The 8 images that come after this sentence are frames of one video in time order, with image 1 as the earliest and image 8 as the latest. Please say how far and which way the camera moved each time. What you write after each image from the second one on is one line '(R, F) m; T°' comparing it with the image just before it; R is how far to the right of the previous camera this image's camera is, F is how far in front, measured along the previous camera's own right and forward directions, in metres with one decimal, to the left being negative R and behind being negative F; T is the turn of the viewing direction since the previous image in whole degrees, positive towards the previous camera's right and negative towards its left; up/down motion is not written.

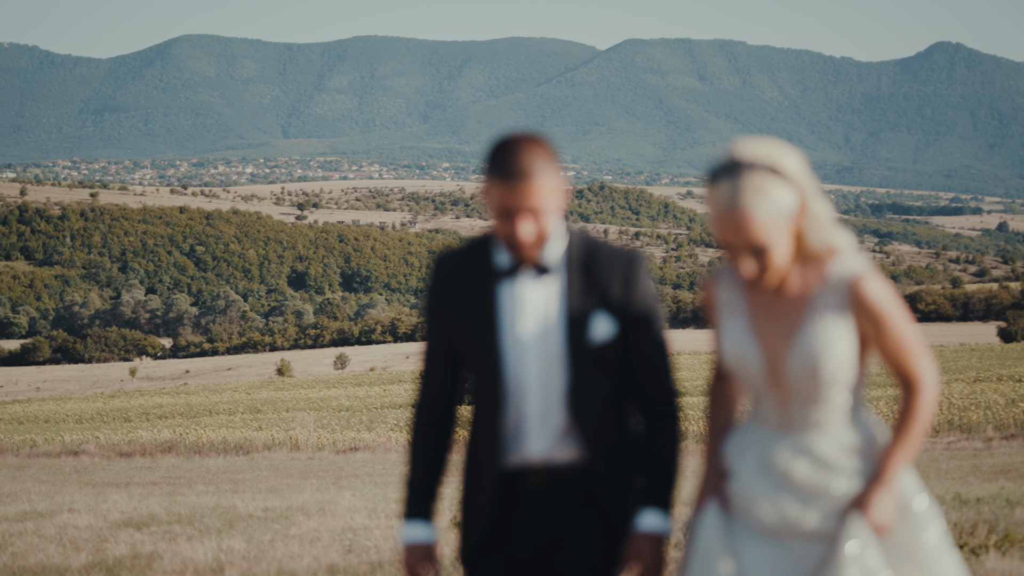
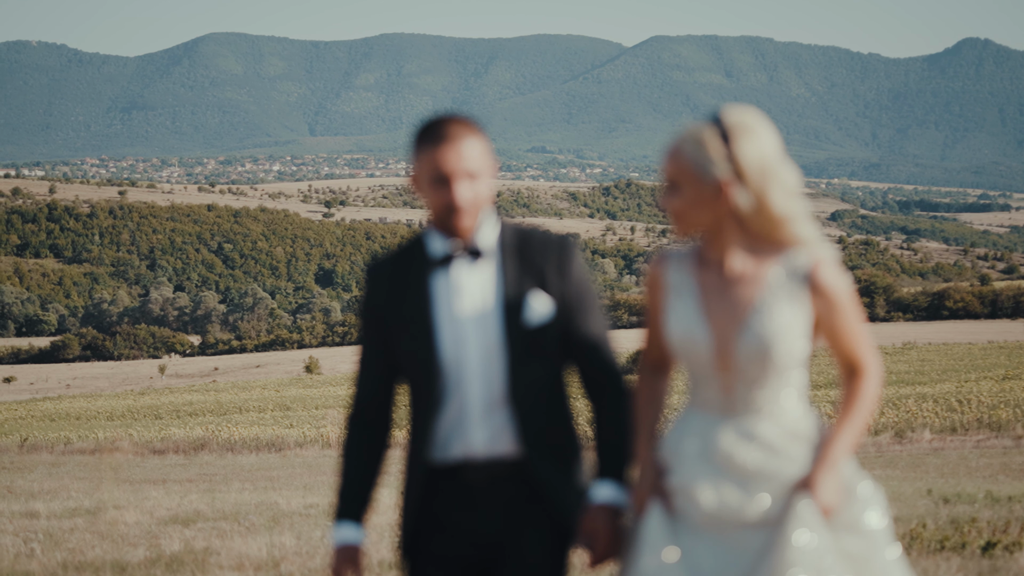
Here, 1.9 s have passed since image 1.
(-0.6, 0.0) m; -1°
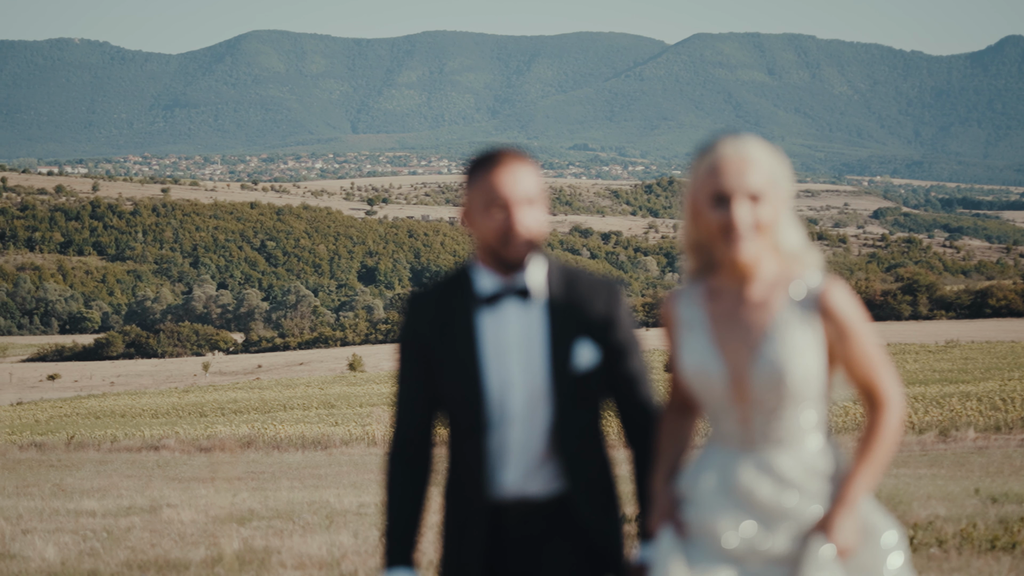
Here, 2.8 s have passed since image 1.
(-1.3, 0.0) m; 0°
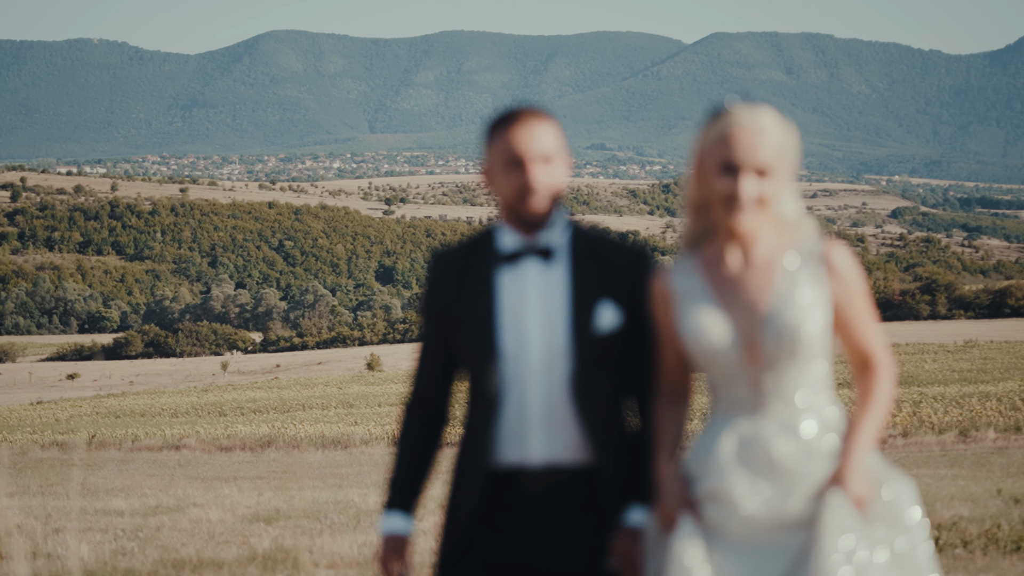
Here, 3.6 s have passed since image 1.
(-0.4, 0.0) m; 0°
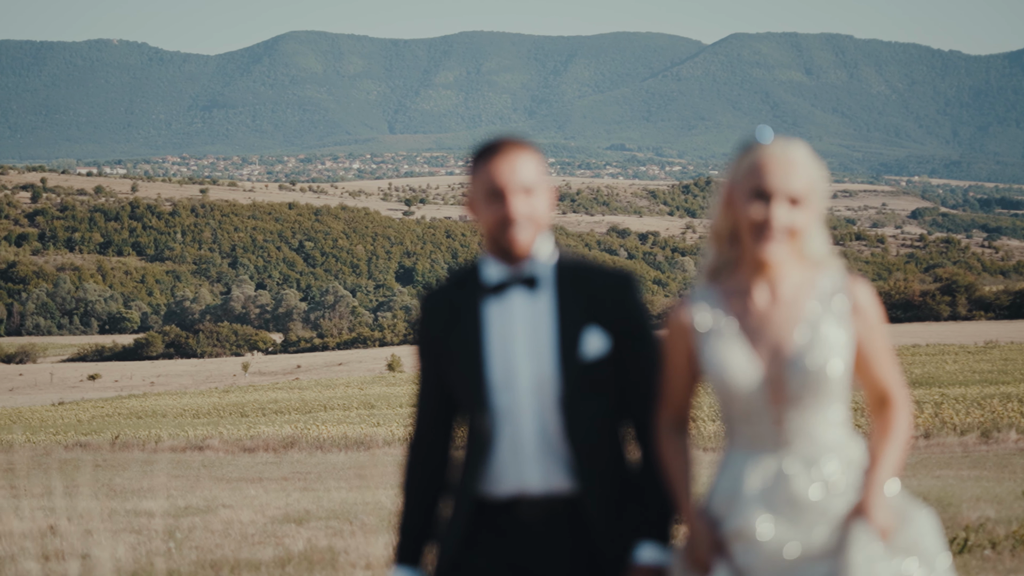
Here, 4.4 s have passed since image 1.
(-0.6, 0.0) m; 0°
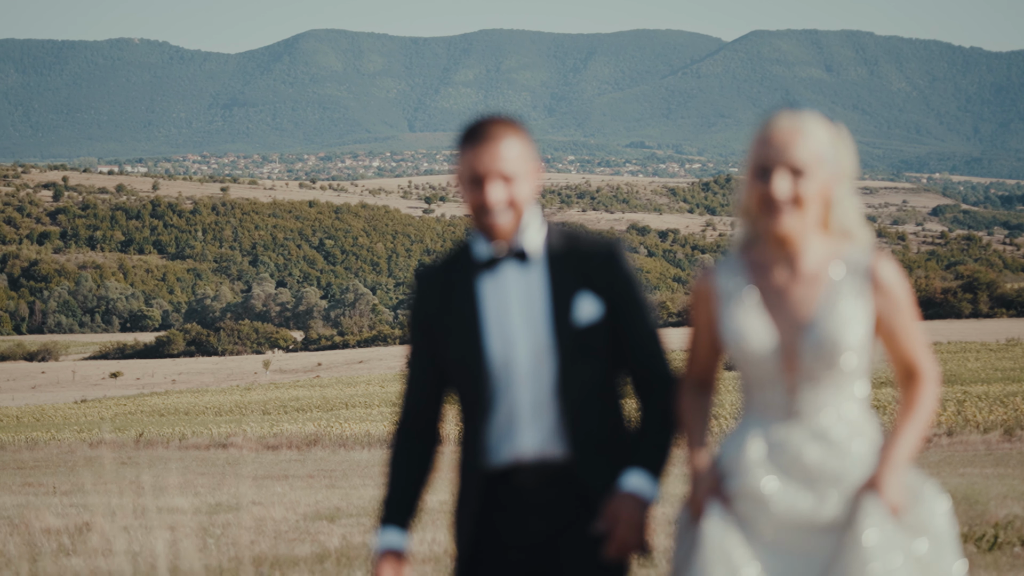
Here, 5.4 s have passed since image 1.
(-0.4, 0.0) m; 0°
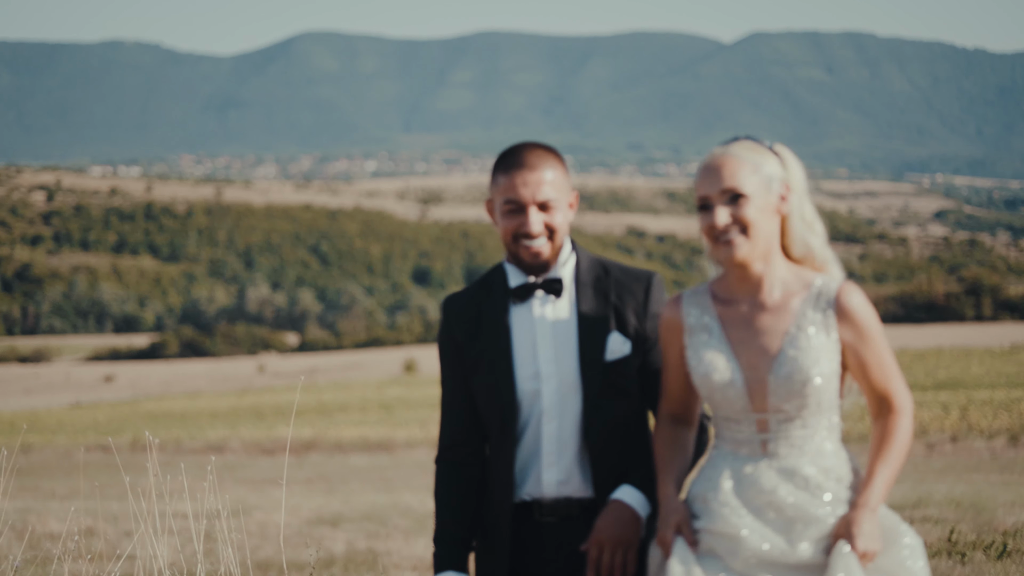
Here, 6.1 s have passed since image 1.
(-0.1, +0.4) m; 0°
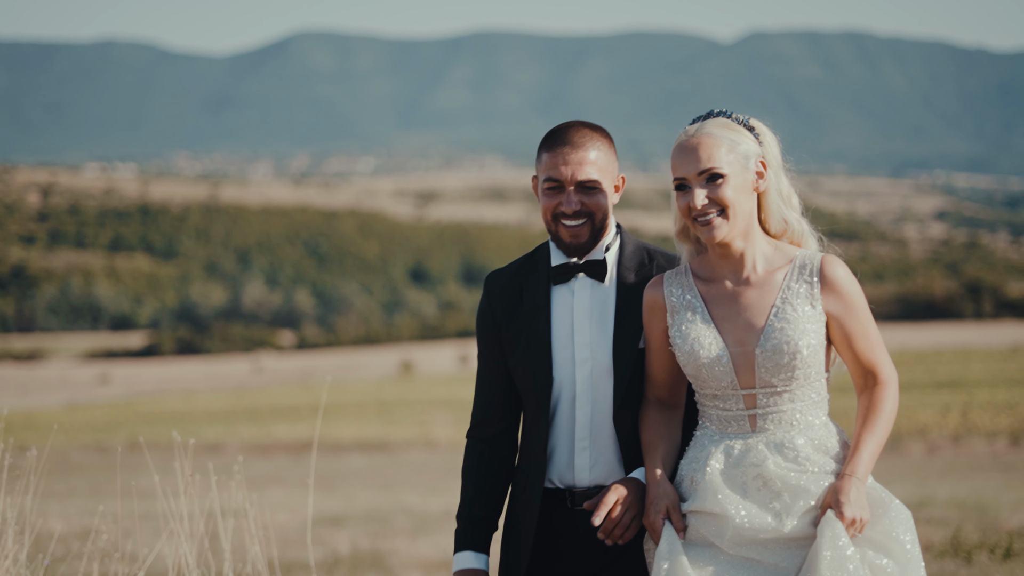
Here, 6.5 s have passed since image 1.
(-0.2, +0.2) m; 0°
